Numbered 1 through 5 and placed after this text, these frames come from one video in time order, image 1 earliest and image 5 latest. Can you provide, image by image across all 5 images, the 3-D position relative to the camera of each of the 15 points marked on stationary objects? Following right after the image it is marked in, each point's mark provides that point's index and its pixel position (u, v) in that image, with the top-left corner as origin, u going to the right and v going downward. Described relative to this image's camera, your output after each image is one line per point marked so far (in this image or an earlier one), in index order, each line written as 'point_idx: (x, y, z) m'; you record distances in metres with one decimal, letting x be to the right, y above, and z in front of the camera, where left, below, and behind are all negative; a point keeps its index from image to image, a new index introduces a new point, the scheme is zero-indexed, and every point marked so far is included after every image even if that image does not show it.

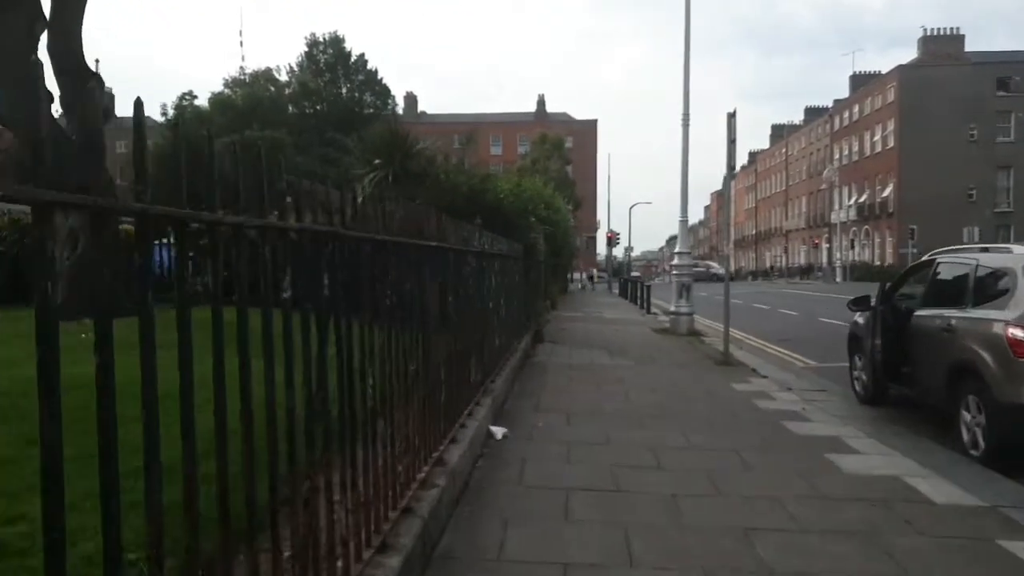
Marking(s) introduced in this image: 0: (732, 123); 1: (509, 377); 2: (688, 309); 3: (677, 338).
0: (+3.2, +2.4, +14.0) m
1: (0.0, -0.9, +10.1) m
2: (+3.6, -0.4, +19.6) m
3: (+3.1, -1.0, +18.4) m
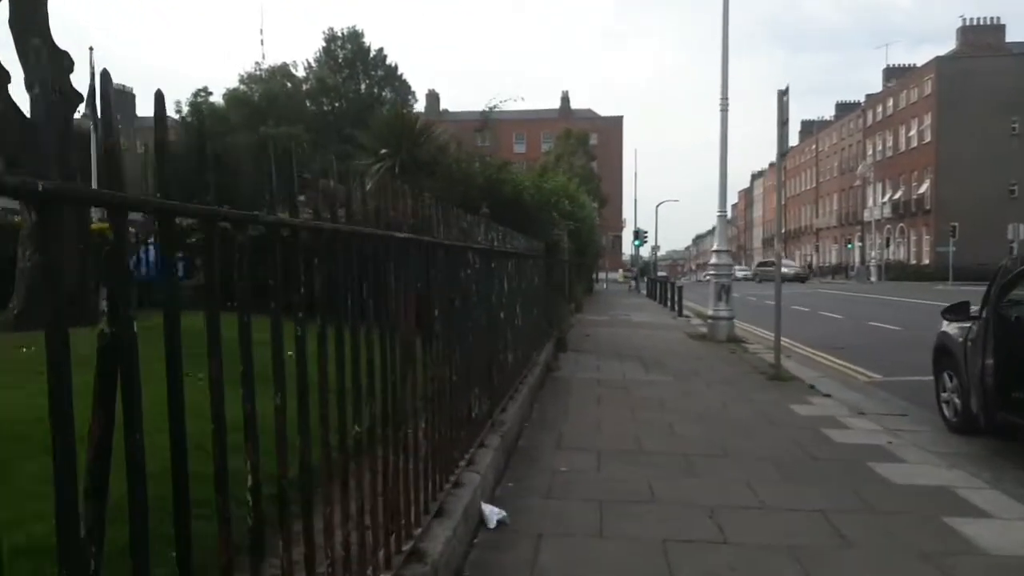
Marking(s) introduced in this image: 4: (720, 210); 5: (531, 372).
0: (+3.4, +2.3, +12.2) m
1: (+0.1, -0.9, +8.4) m
2: (+3.9, -0.4, +17.8) m
3: (+3.5, -1.0, +16.6) m
4: (+3.9, +1.5, +18.2) m
5: (+0.2, -0.9, +10.2) m
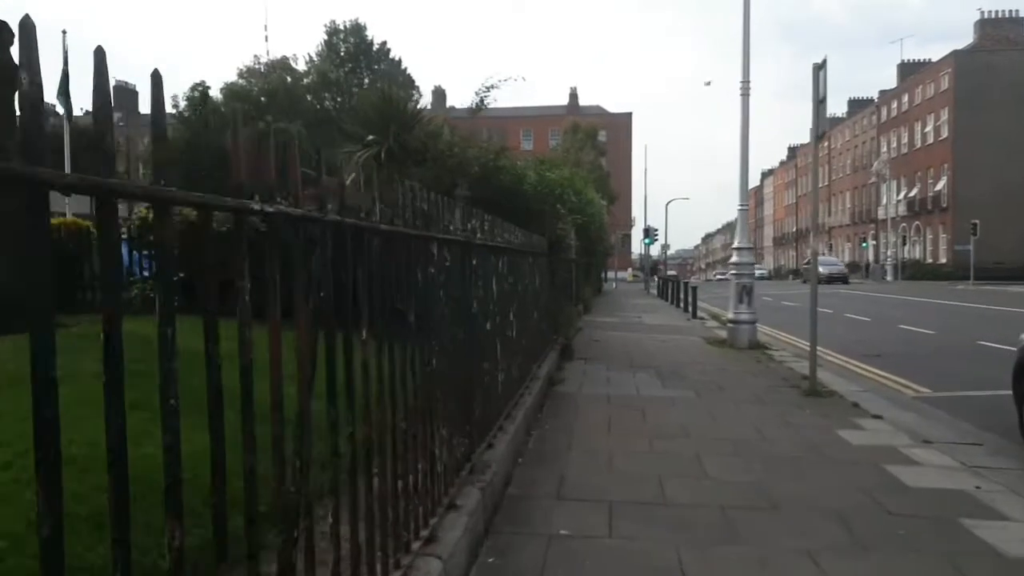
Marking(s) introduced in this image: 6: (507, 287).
0: (+3.4, +2.3, +10.7) m
1: (+0.1, -1.0, +6.9) m
2: (+4.0, -0.5, +16.3) m
3: (+3.5, -1.0, +15.1) m
4: (+3.9, +1.5, +16.7) m
5: (+0.2, -0.9, +8.7) m
6: (0.0, 0.0, +7.5) m
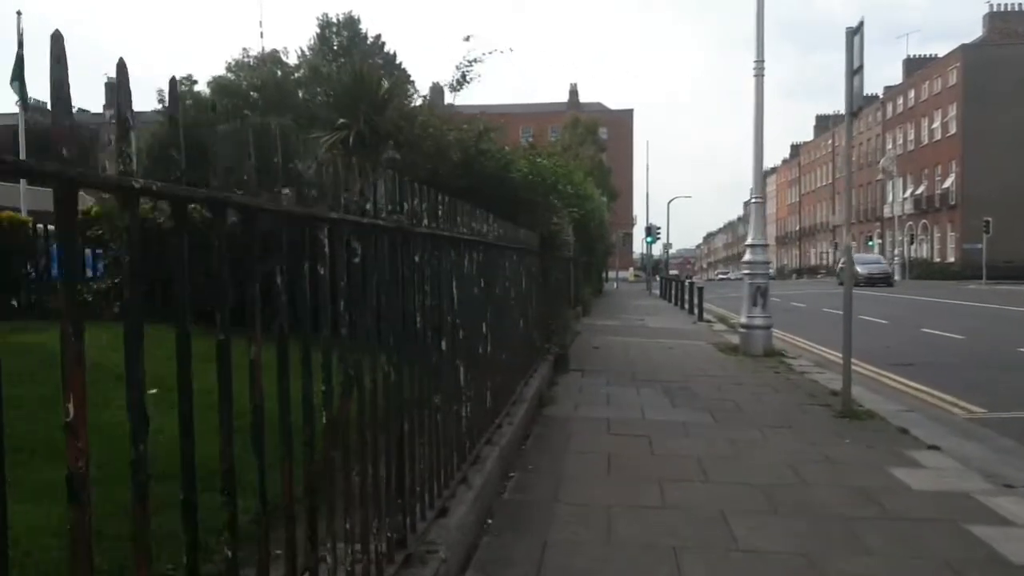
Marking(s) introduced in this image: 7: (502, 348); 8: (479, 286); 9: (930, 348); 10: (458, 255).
0: (+3.2, +2.3, +9.1) m
1: (-0.1, -1.0, +5.3) m
2: (+3.8, -0.5, +14.7) m
3: (+3.3, -1.0, +13.5) m
4: (+3.8, +1.4, +15.1) m
5: (0.0, -0.9, +7.1) m
6: (-0.2, 0.0, +5.9) m
7: (-0.1, -0.4, +6.8) m
8: (-0.2, 0.0, +5.9) m
9: (+7.3, -1.0, +17.0) m
10: (-0.3, +0.2, +5.0) m
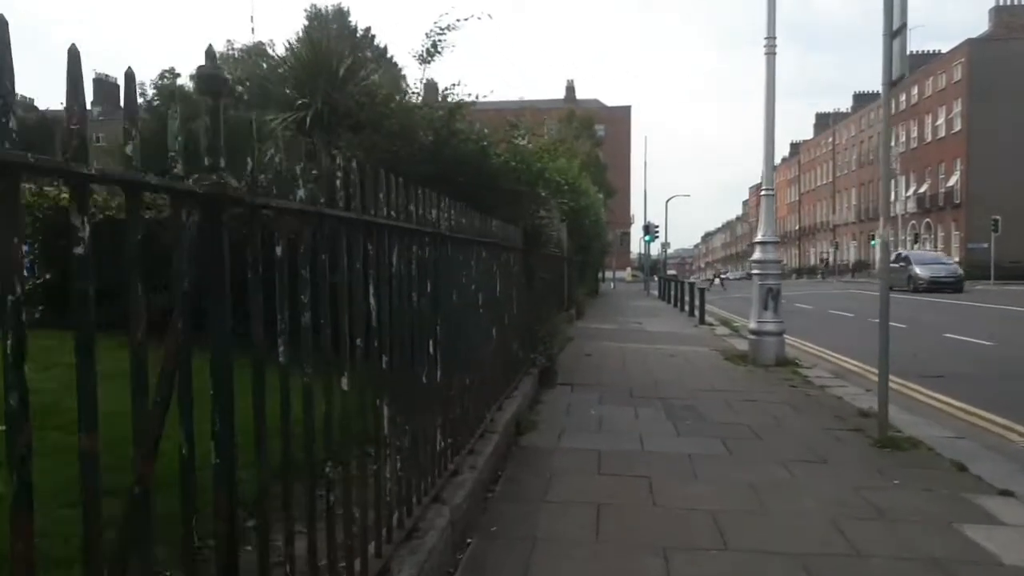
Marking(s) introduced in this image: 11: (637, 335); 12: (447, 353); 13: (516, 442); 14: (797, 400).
0: (+3.0, +2.3, +7.6) m
1: (-0.3, -1.0, +3.9) m
2: (+3.6, -0.5, +13.2) m
3: (+3.1, -1.1, +12.0) m
4: (+3.5, +1.4, +13.6) m
5: (-0.2, -0.9, +5.6) m
6: (-0.4, 0.0, +4.5) m
7: (-0.3, -0.4, +5.4) m
8: (-0.4, 0.0, +4.4) m
9: (+7.1, -1.1, +15.5) m
10: (-0.5, +0.1, +3.6) m
11: (+2.5, -0.9, +19.3) m
12: (-0.3, -0.3, +4.9) m
13: (0.0, -1.1, +6.9) m
14: (+2.8, -1.1, +9.6) m
